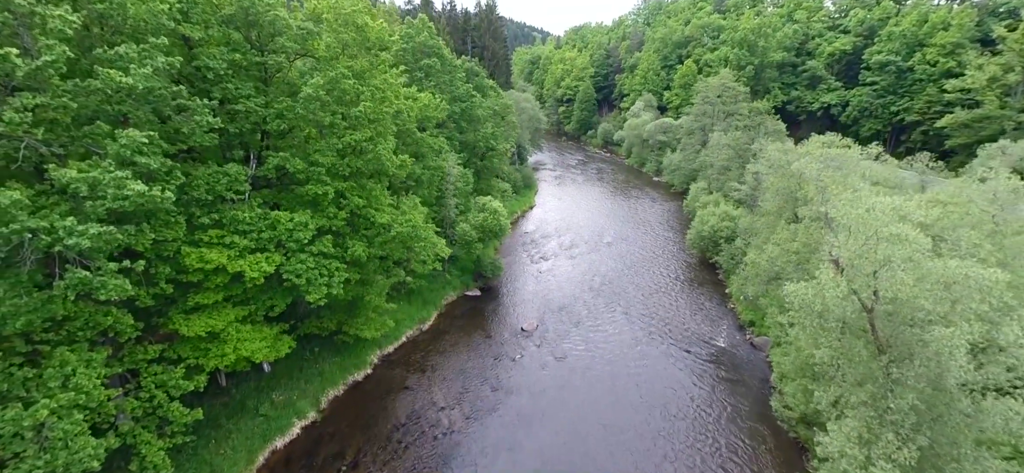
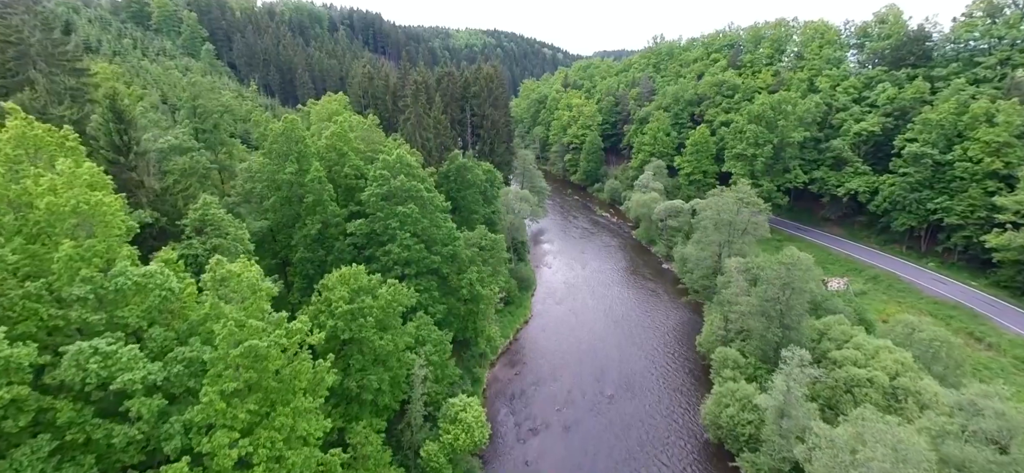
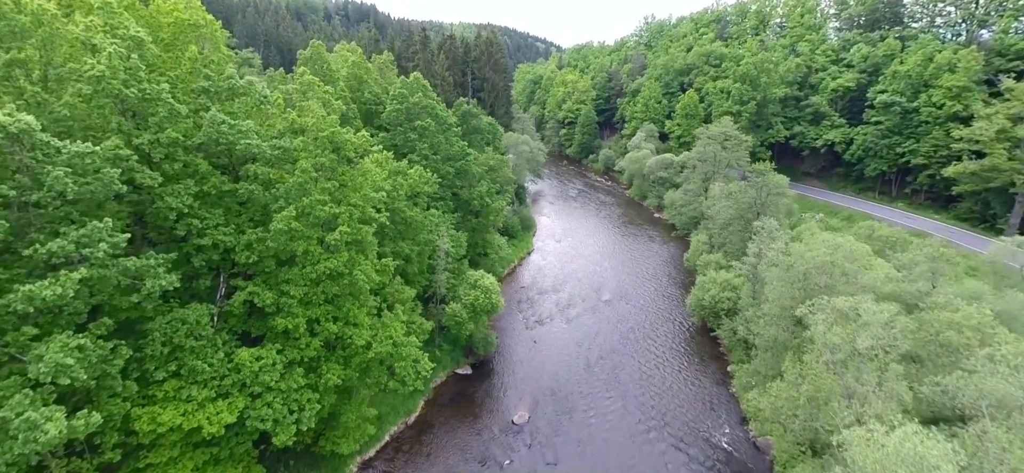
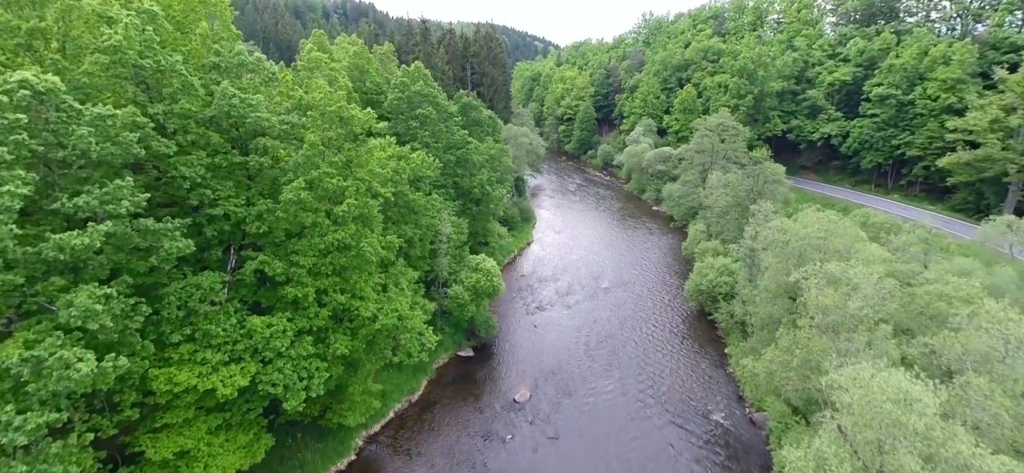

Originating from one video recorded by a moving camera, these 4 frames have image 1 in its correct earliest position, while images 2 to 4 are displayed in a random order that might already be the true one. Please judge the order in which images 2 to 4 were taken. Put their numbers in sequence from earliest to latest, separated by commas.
4, 3, 2
